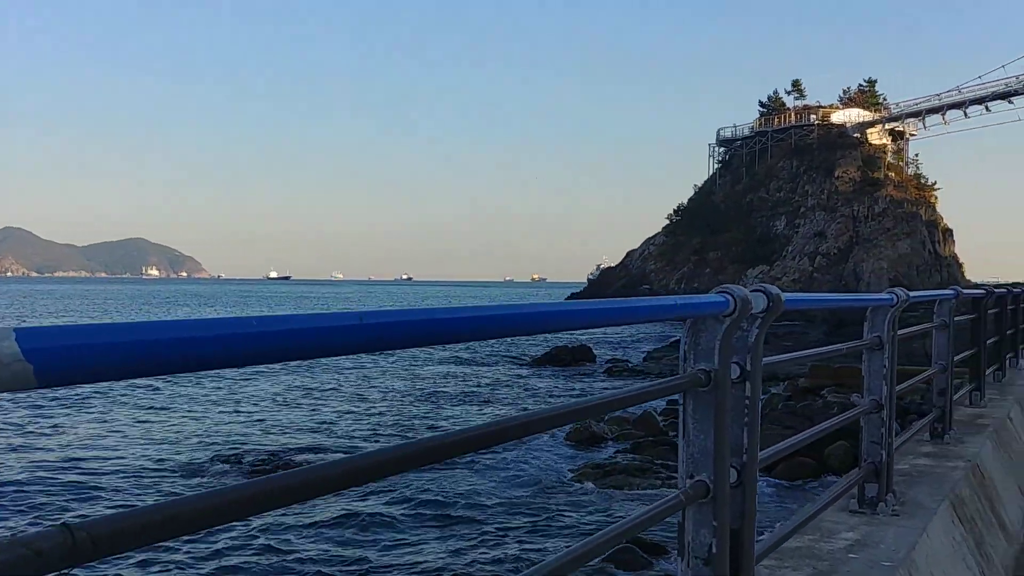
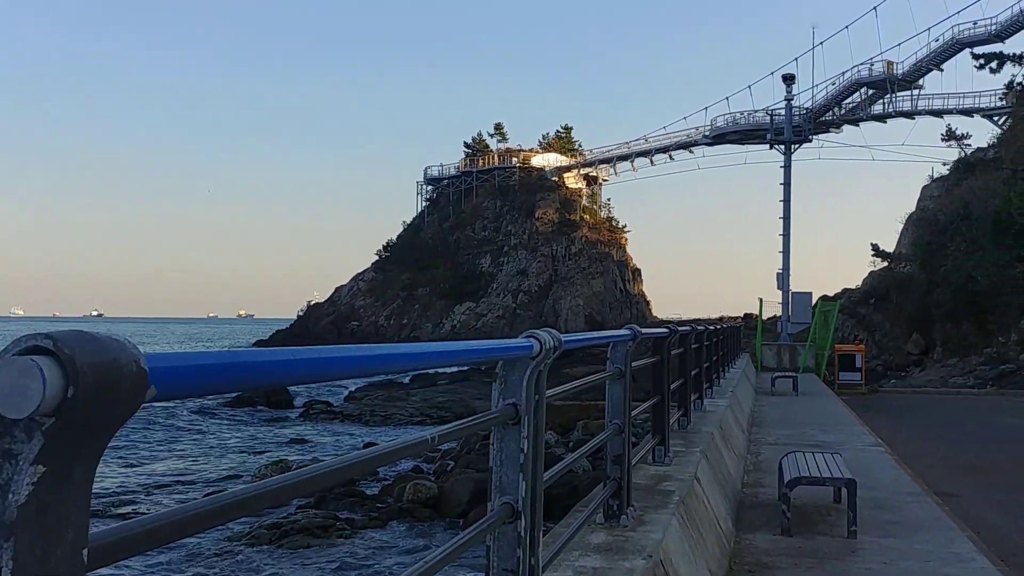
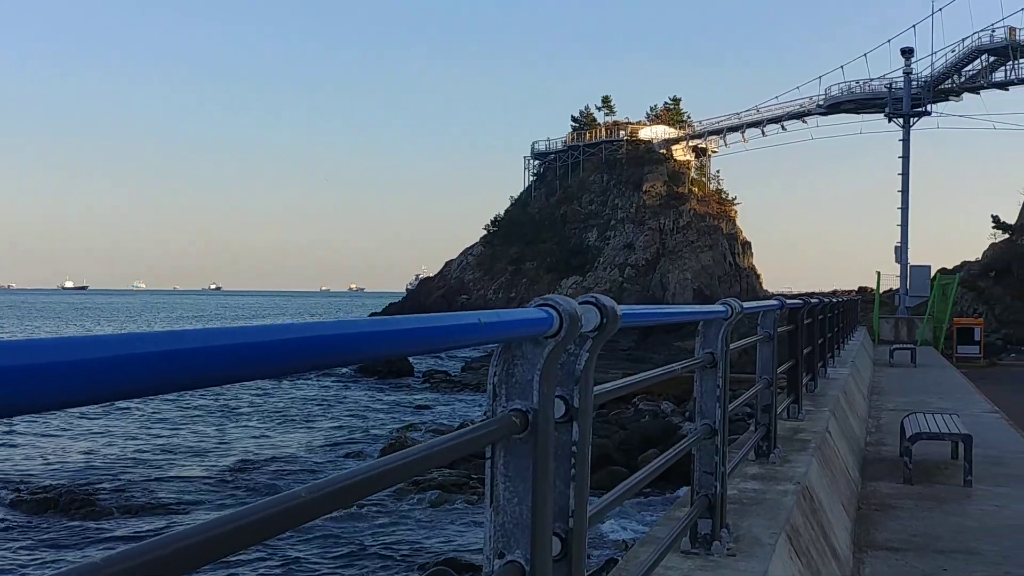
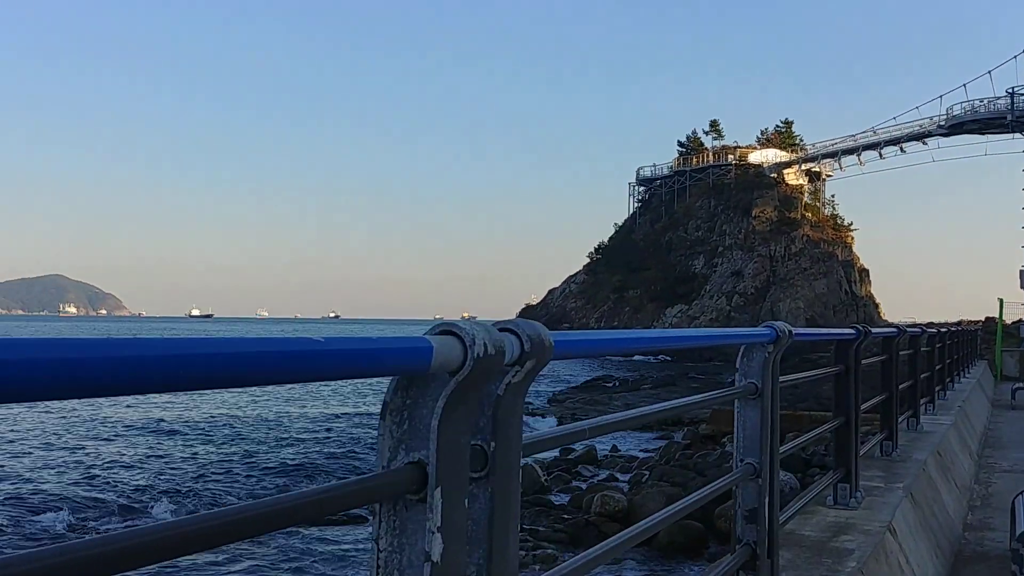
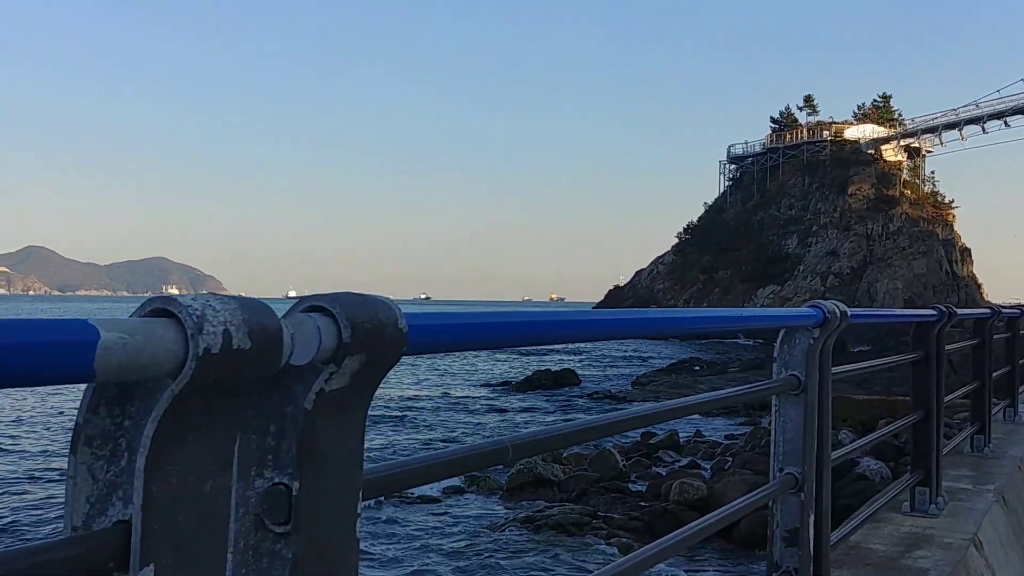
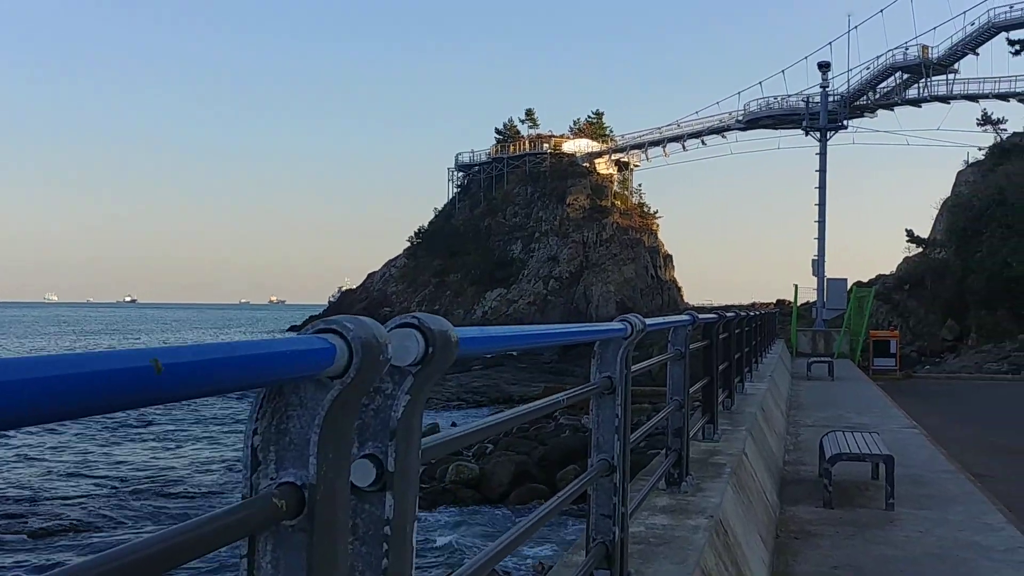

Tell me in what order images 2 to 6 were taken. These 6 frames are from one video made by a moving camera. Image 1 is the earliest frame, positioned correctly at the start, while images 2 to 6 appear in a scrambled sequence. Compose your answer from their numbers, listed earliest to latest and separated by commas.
3, 6, 2, 4, 5
